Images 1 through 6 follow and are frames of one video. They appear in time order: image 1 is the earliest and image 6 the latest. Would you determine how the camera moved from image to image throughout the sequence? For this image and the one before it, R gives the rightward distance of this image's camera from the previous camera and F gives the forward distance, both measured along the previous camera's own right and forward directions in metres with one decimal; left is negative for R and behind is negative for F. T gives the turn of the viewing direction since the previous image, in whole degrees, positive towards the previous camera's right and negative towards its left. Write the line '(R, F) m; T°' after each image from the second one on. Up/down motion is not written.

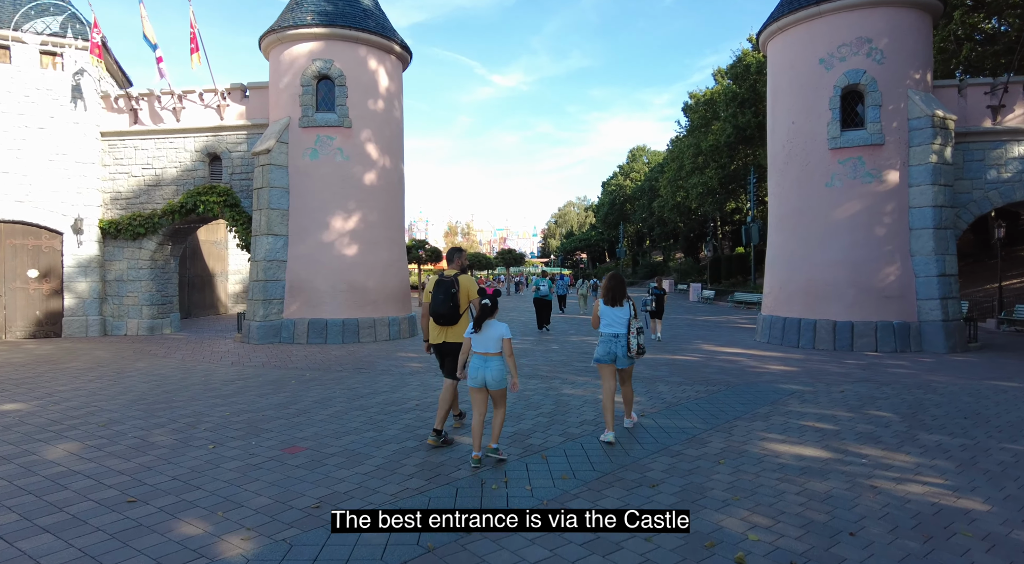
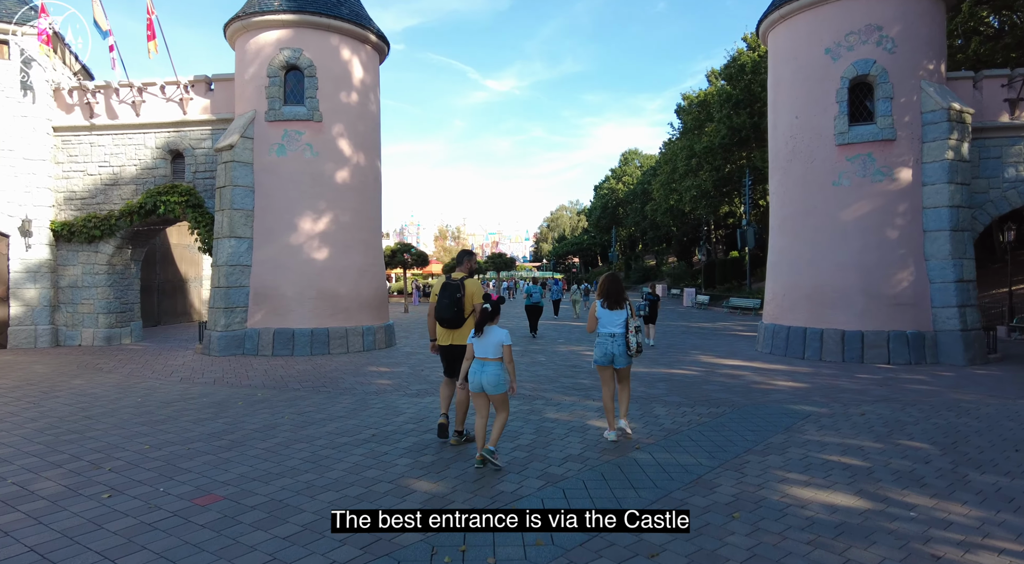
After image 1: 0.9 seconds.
(+0.2, +0.9) m; +1°
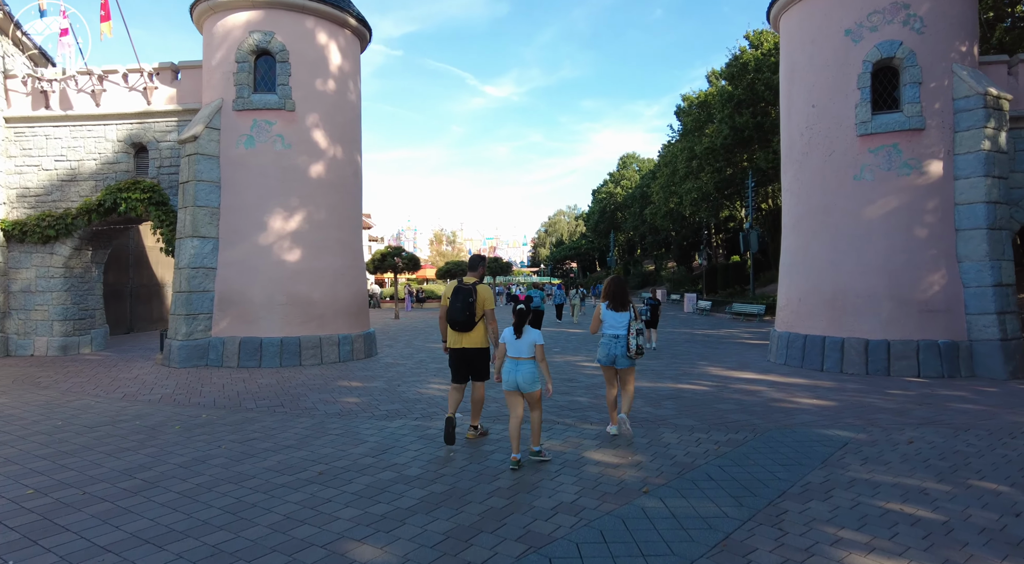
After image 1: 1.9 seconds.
(+0.1, +1.0) m; 0°
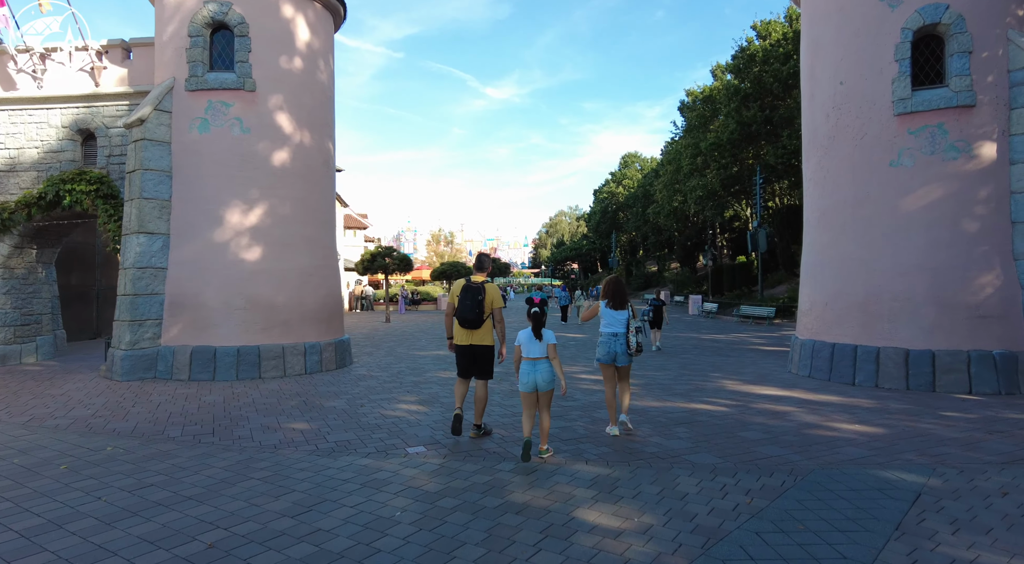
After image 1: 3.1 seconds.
(+0.2, +1.2) m; 0°
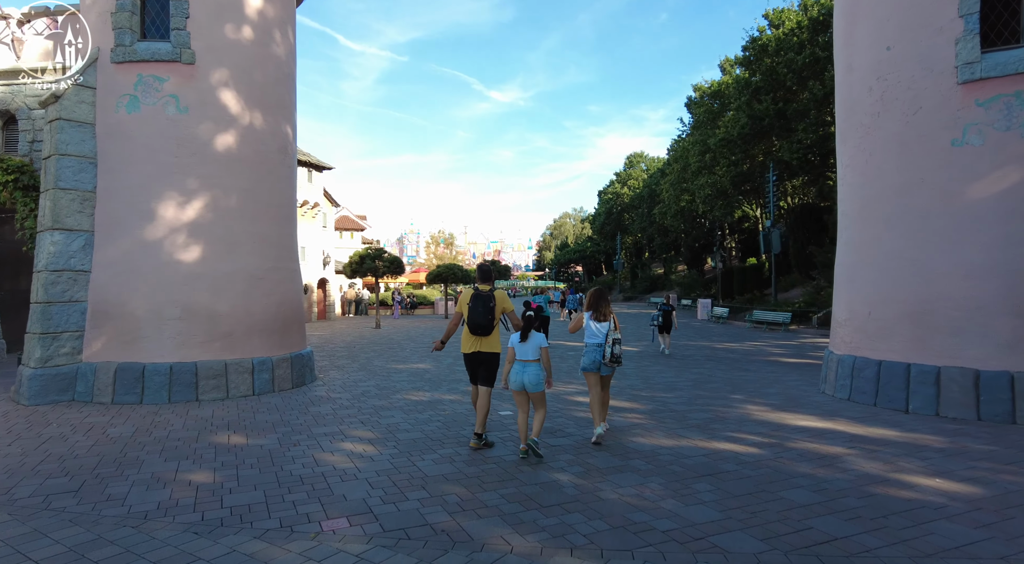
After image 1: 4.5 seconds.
(+0.3, +1.5) m; 0°
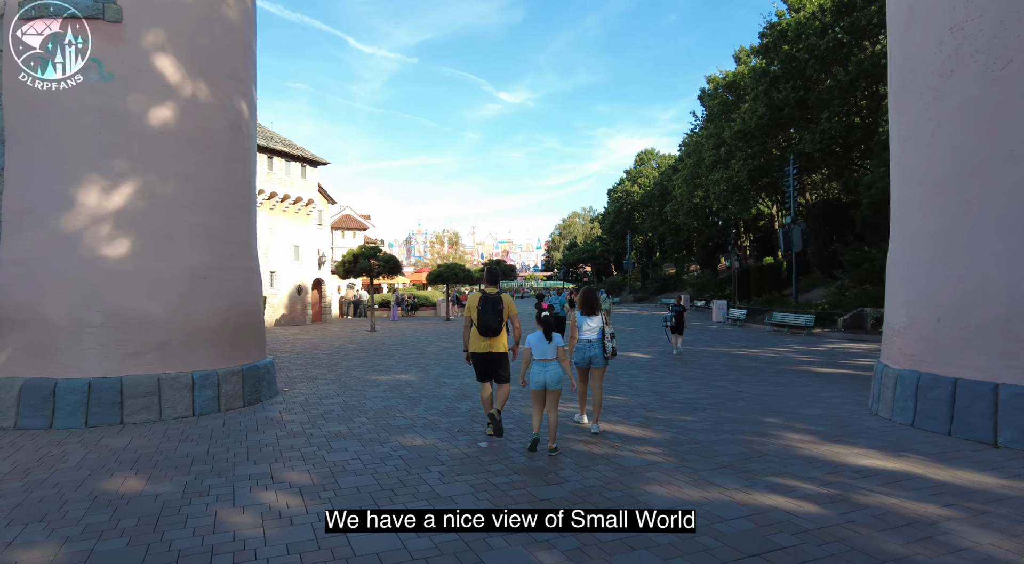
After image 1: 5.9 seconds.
(+0.2, +1.4) m; -1°
